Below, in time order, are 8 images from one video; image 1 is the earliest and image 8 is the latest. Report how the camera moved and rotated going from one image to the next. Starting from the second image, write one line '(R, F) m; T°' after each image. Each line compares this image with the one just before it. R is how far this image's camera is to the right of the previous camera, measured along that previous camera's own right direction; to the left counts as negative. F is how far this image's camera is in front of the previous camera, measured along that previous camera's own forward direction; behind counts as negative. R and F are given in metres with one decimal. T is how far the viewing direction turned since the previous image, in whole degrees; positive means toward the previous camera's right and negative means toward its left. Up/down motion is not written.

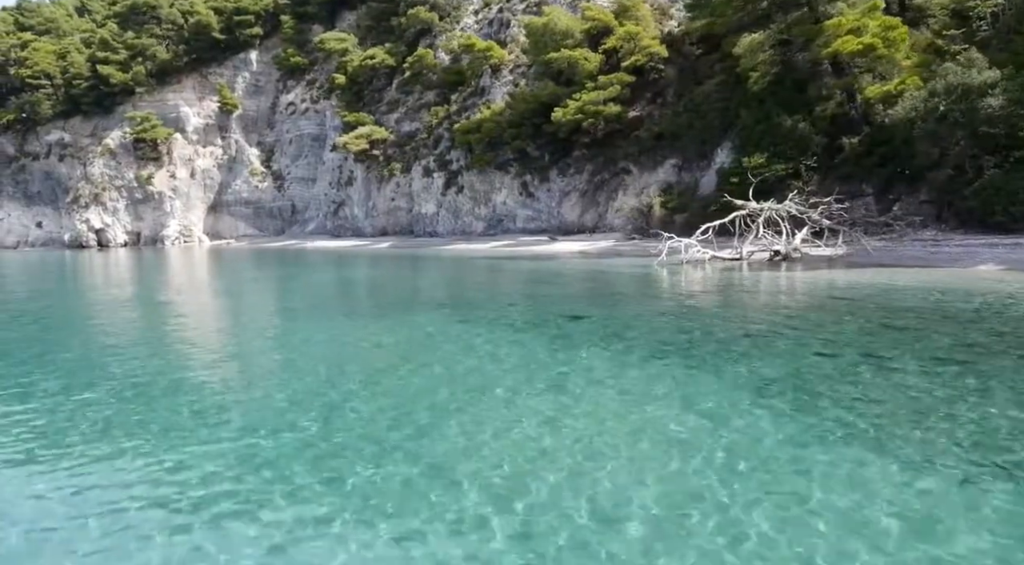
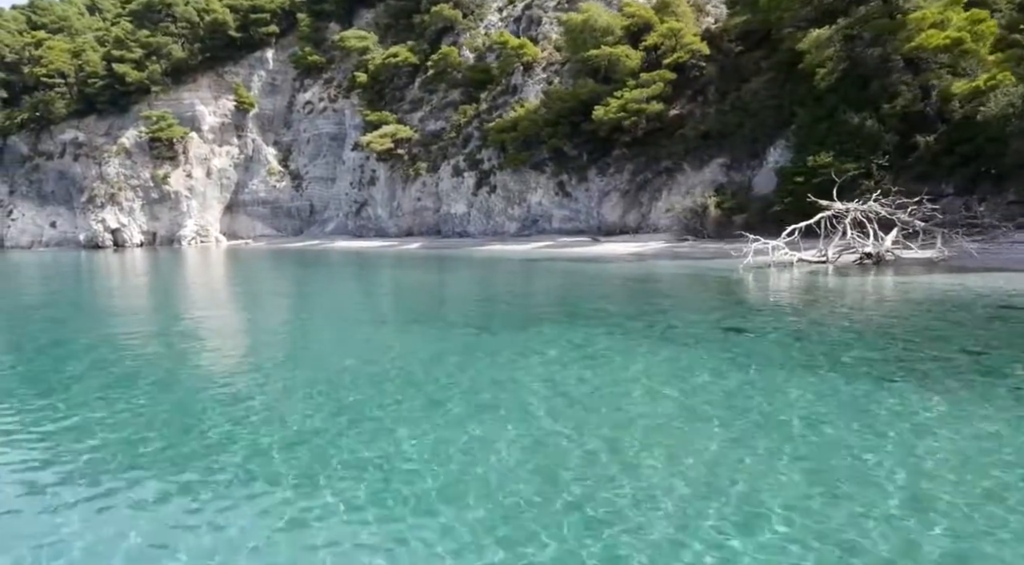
(-1.5, +0.6) m; 0°
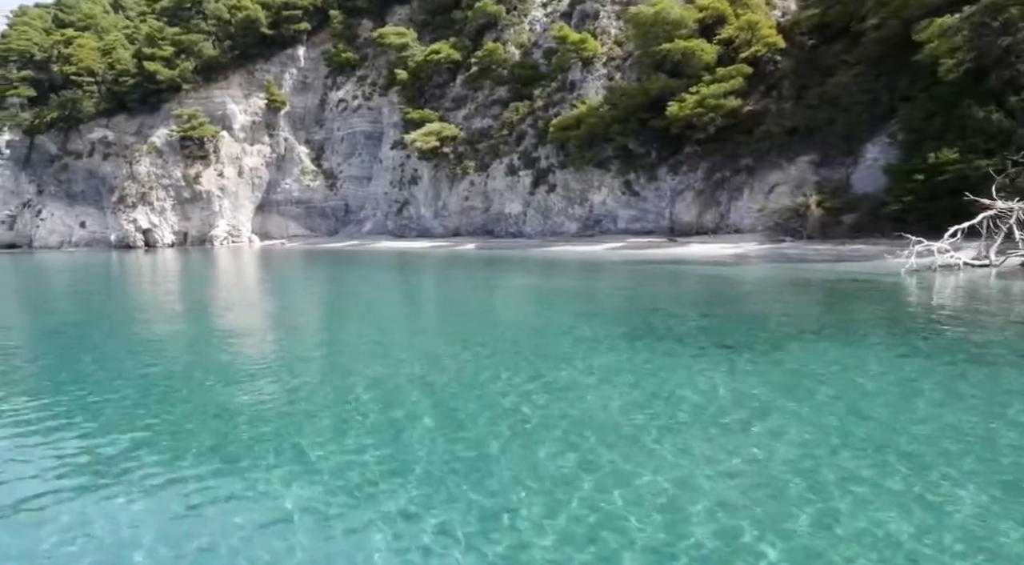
(-2.4, +1.0) m; 0°
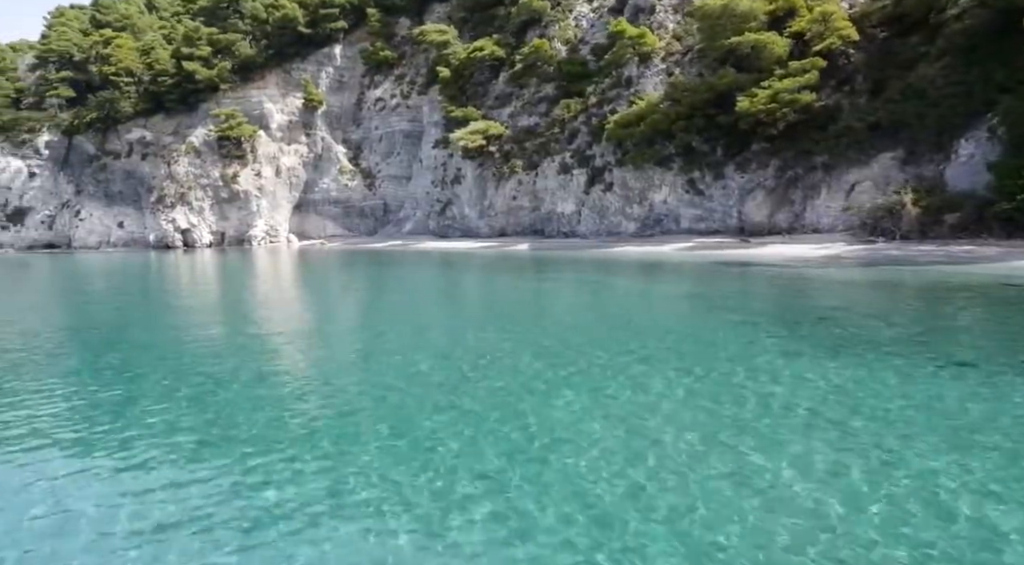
(-1.6, +0.8) m; -1°
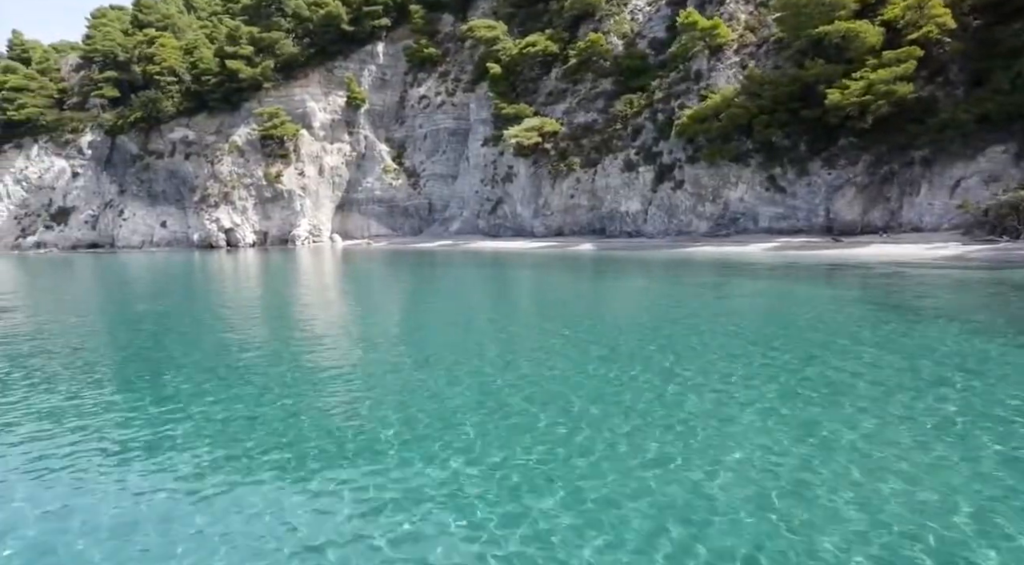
(-1.9, +1.0) m; -2°
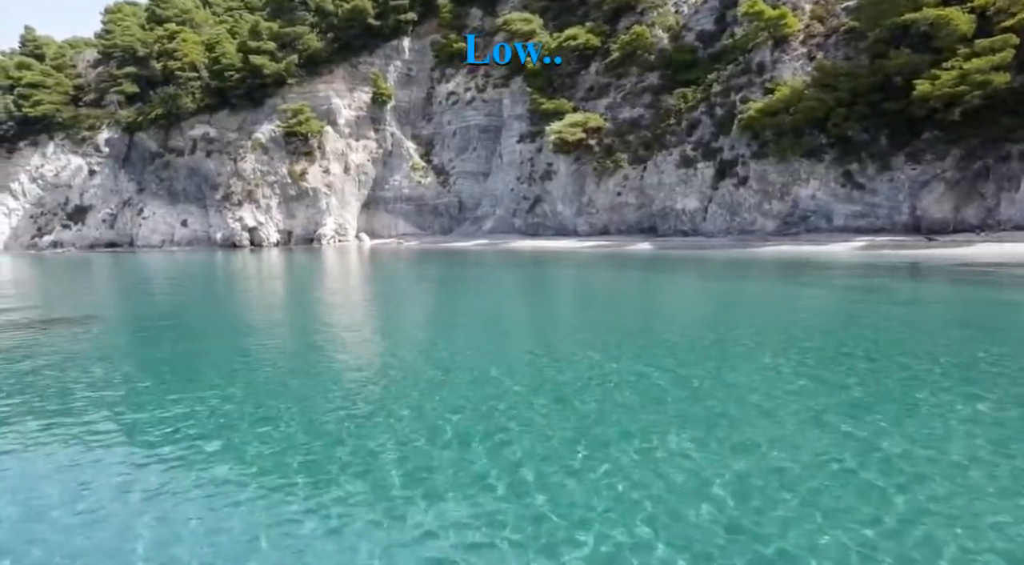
(-2.3, +1.3) m; 0°
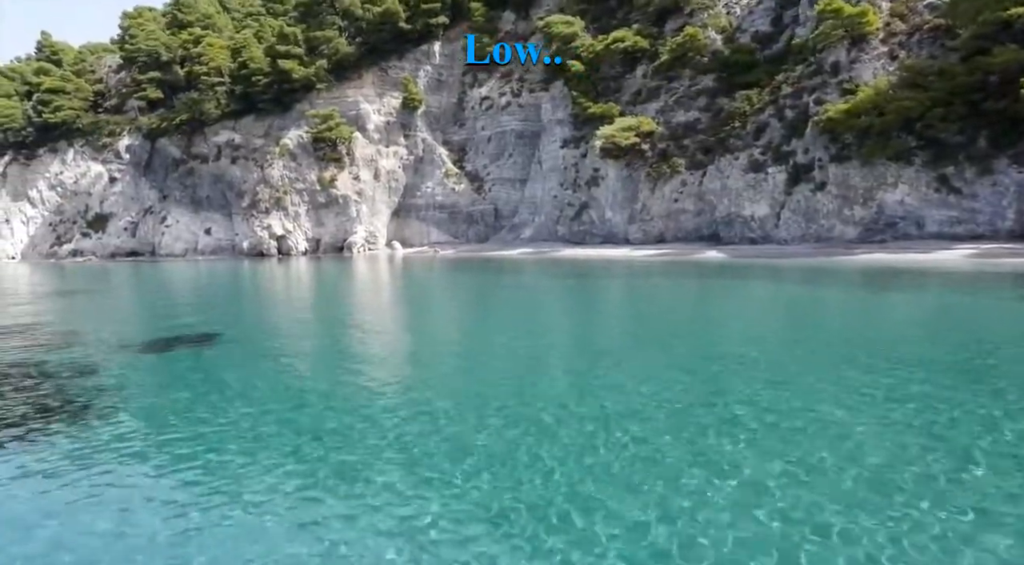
(-2.6, +1.5) m; 0°
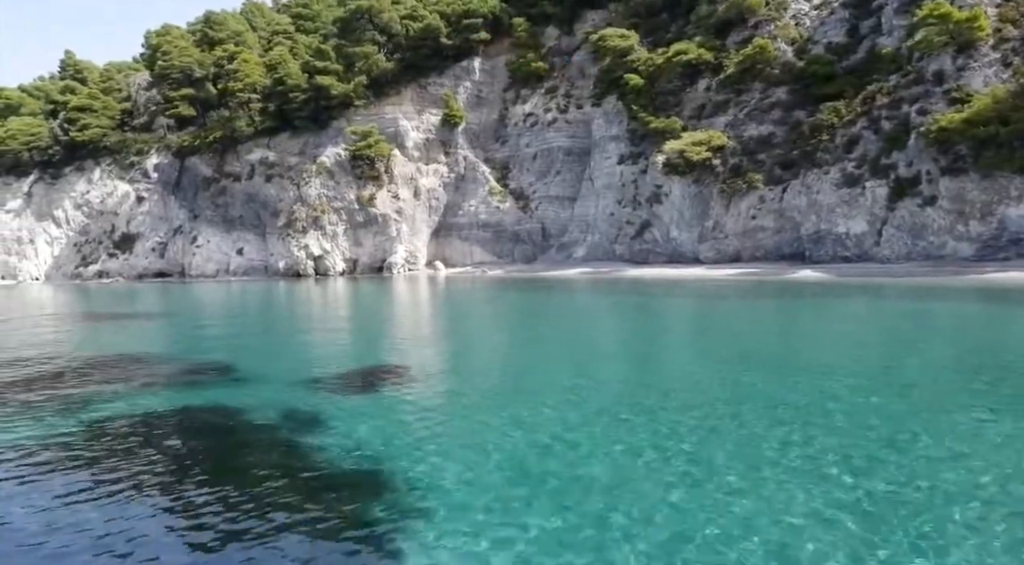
(-3.3, +1.9) m; 0°
